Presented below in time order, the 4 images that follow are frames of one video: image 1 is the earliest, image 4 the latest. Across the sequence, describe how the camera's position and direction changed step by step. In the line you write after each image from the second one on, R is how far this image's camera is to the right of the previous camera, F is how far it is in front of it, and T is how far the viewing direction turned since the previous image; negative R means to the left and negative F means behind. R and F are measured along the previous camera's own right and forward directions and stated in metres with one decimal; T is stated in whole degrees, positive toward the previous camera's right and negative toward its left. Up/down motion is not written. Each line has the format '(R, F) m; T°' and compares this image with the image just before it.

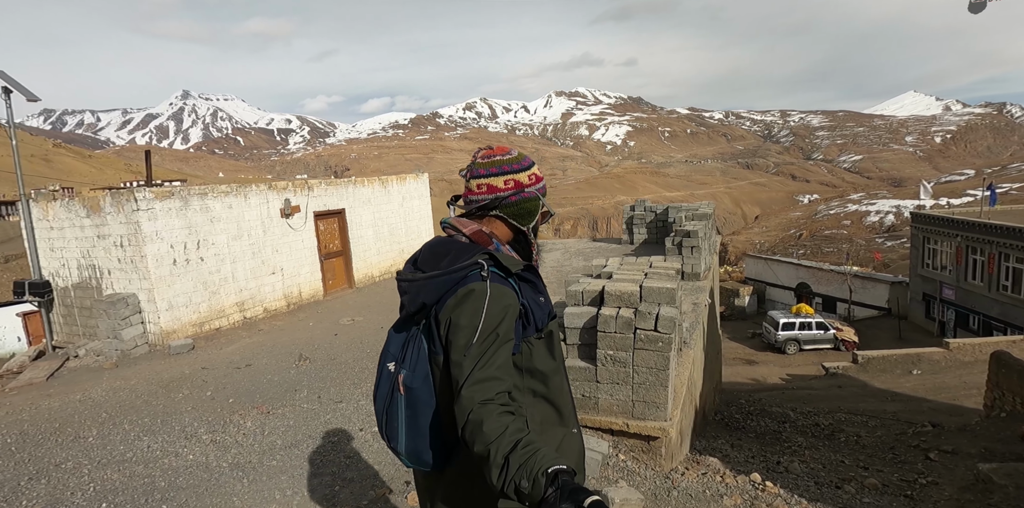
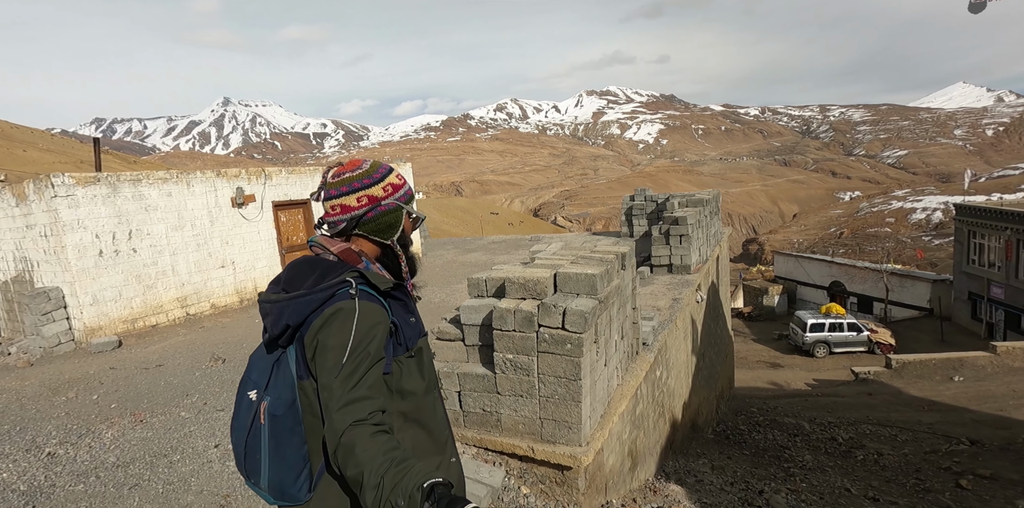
(+1.1, +1.1) m; -3°
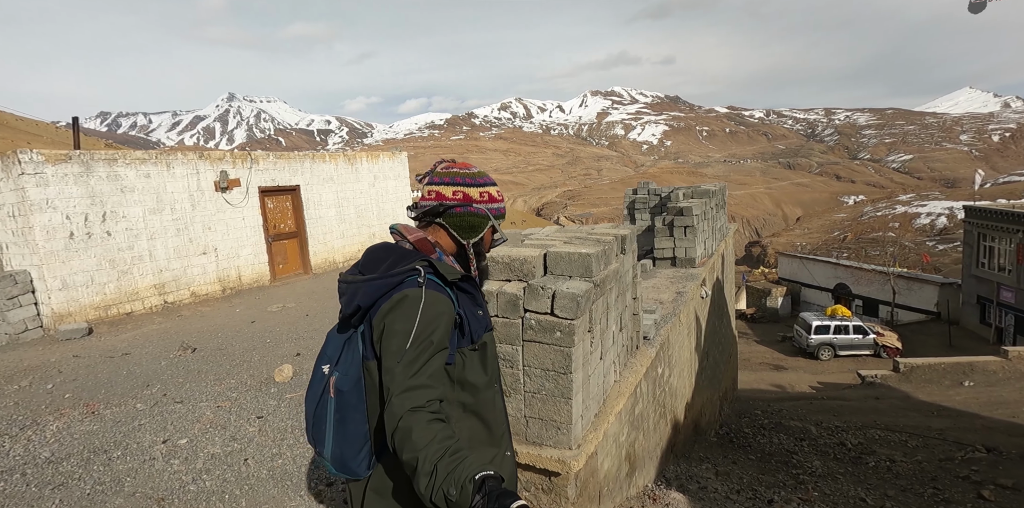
(+0.1, +0.5) m; 0°
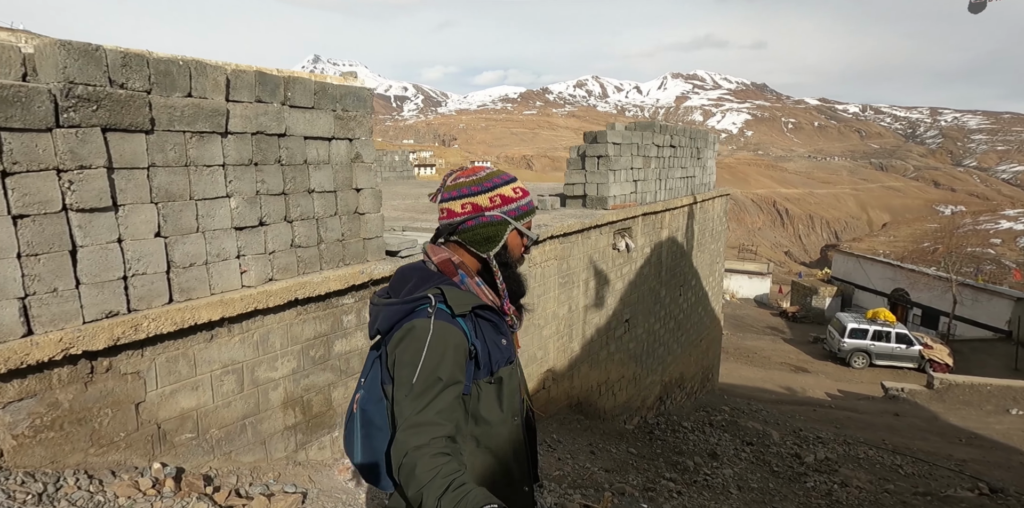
(+2.4, +1.5) m; -6°
